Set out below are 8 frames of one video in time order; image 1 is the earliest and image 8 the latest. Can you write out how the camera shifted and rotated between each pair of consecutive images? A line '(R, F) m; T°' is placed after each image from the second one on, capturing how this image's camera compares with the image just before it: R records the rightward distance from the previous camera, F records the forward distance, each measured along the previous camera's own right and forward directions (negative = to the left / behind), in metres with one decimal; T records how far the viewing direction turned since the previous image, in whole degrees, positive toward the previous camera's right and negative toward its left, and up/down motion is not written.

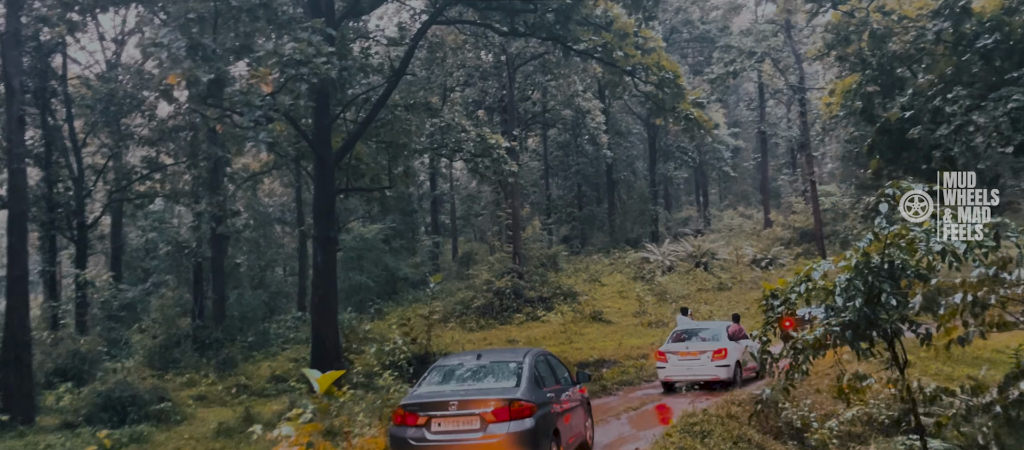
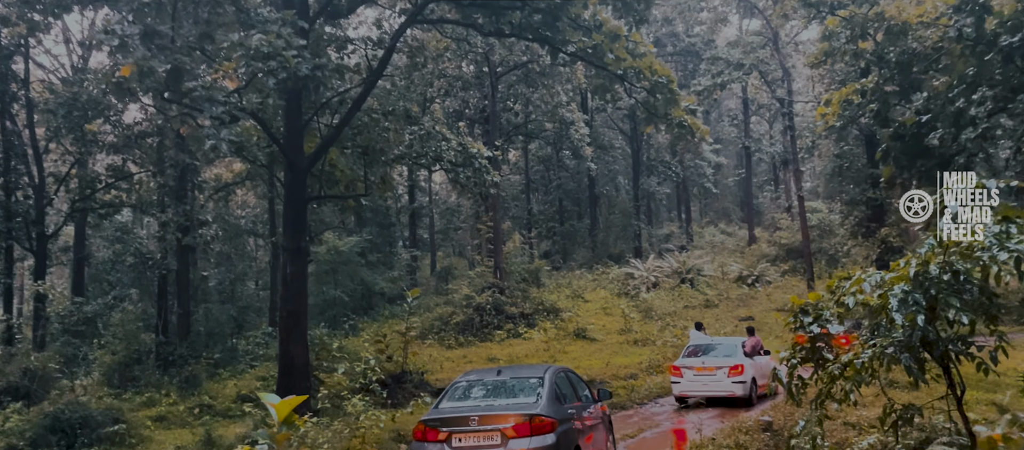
(-0.1, +0.8) m; +1°
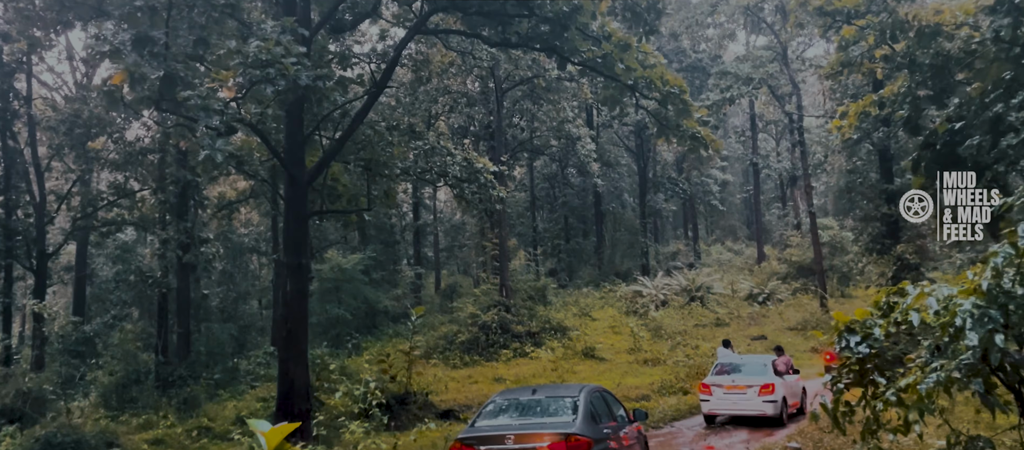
(0.0, +0.4) m; 0°
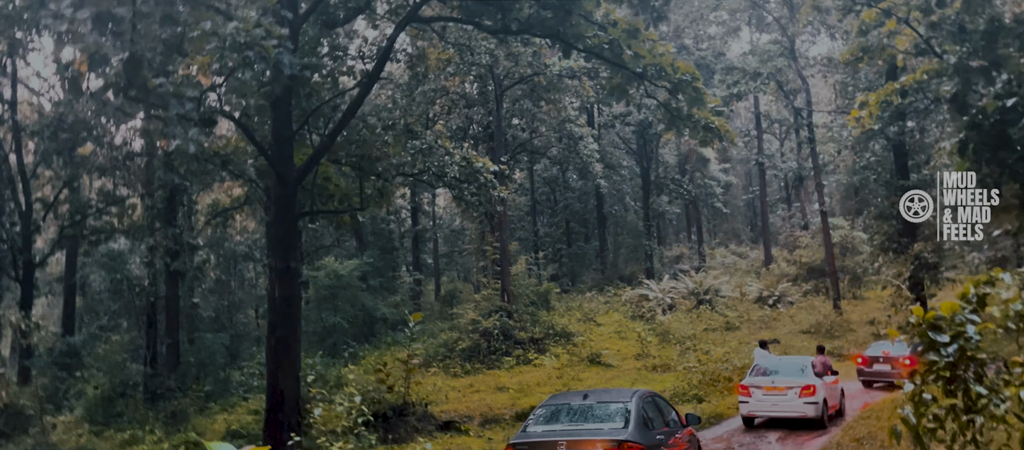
(0.0, +0.8) m; 0°
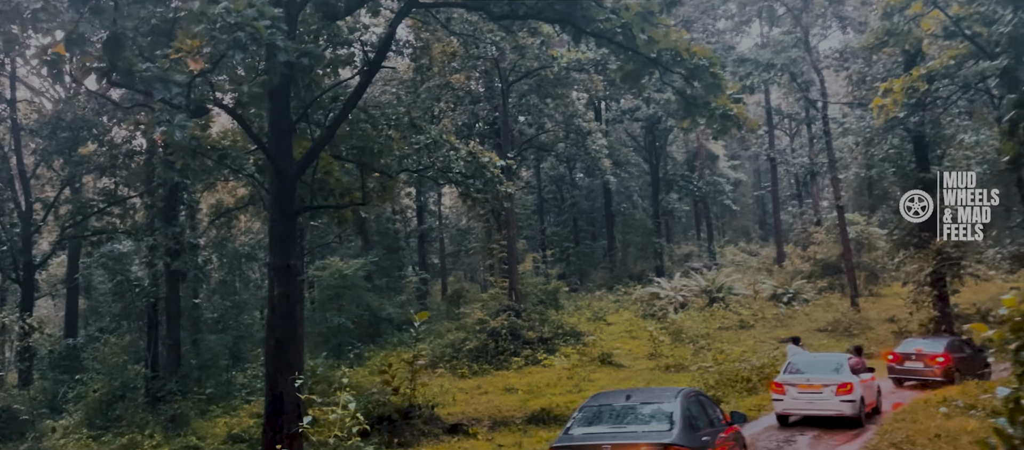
(0.0, +0.5) m; 0°
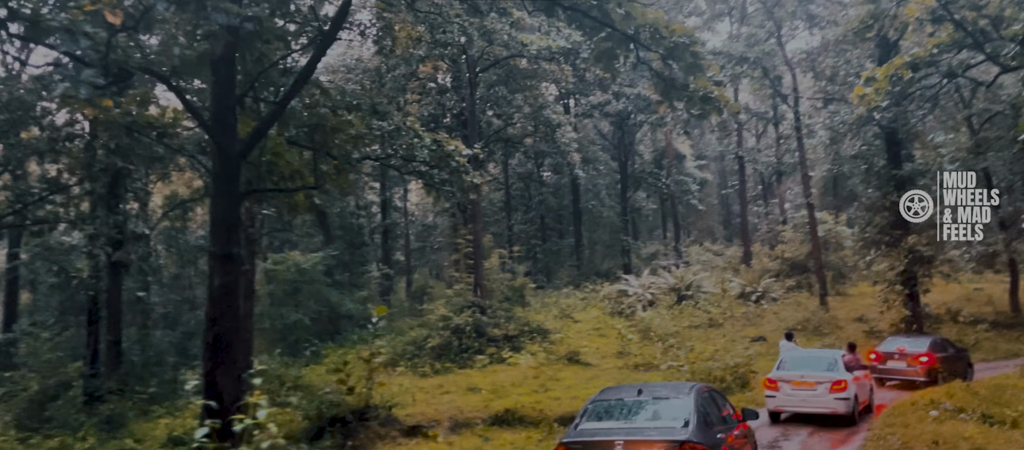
(0.0, +0.8) m; +2°
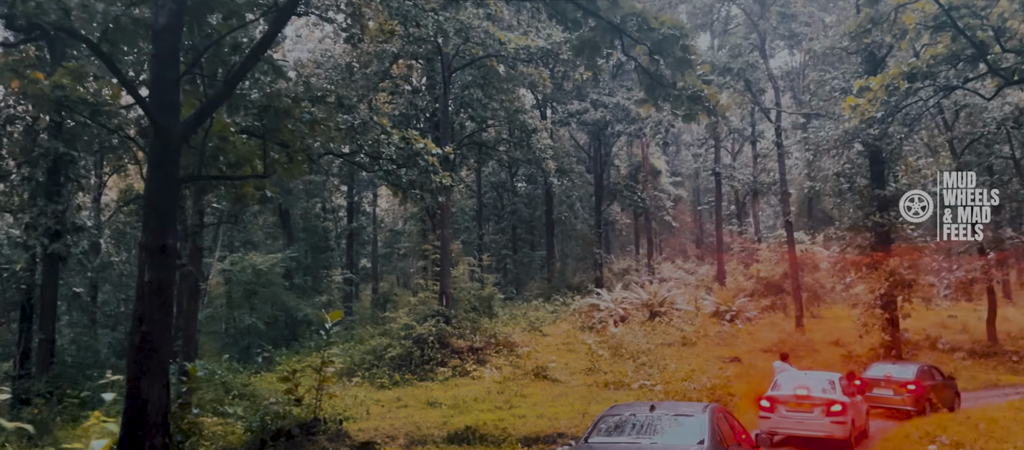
(+0.1, +0.9) m; +2°
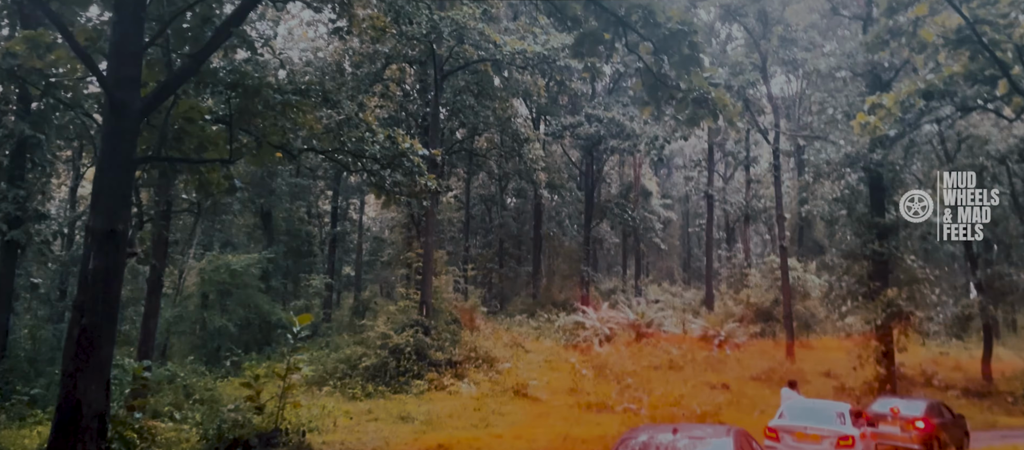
(0.0, +0.8) m; +1°
